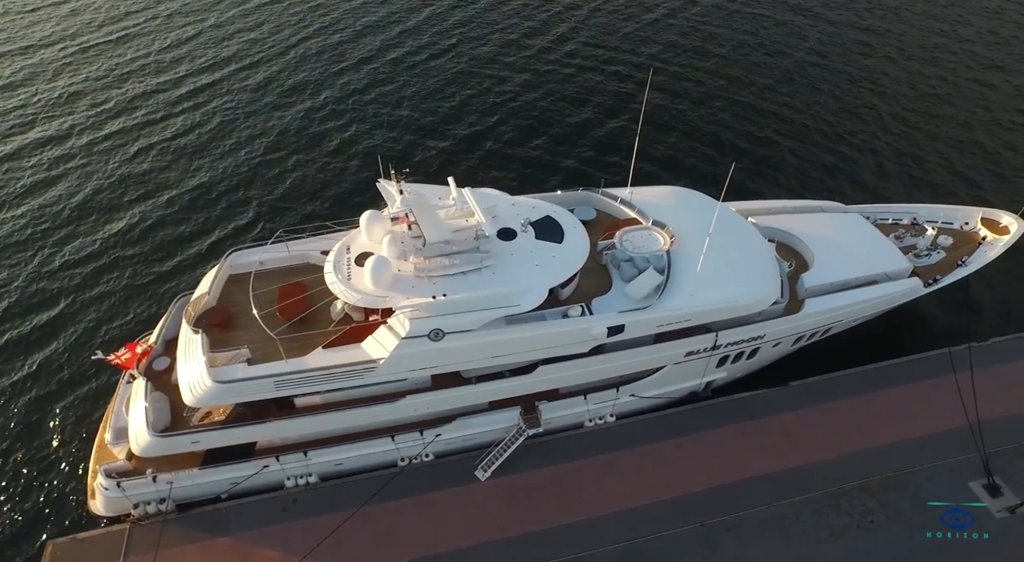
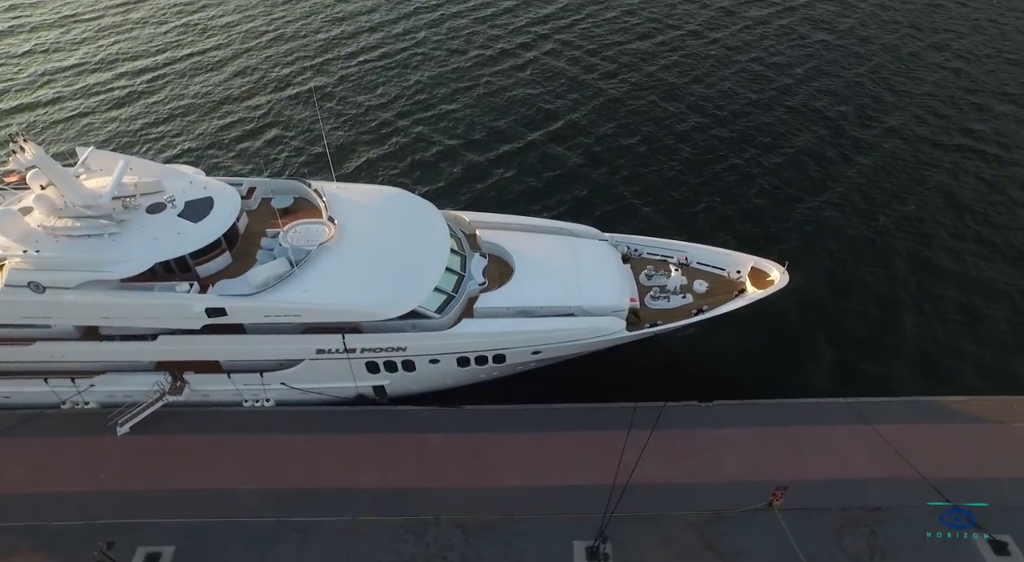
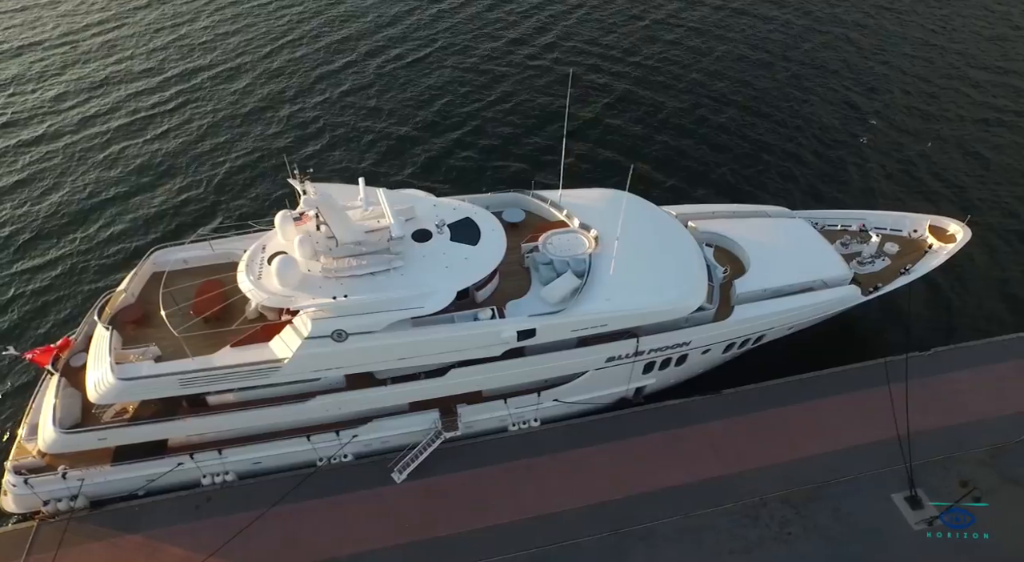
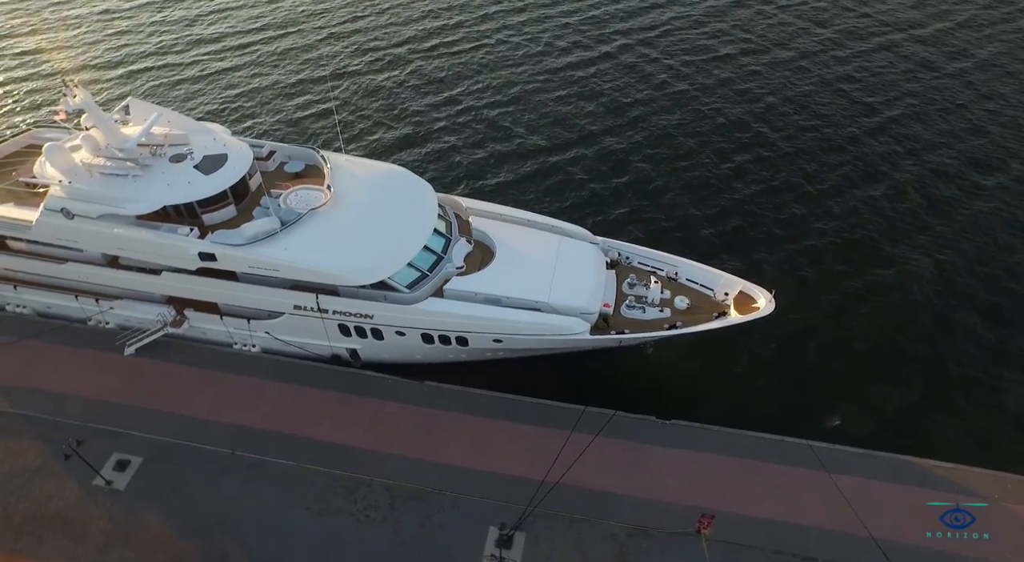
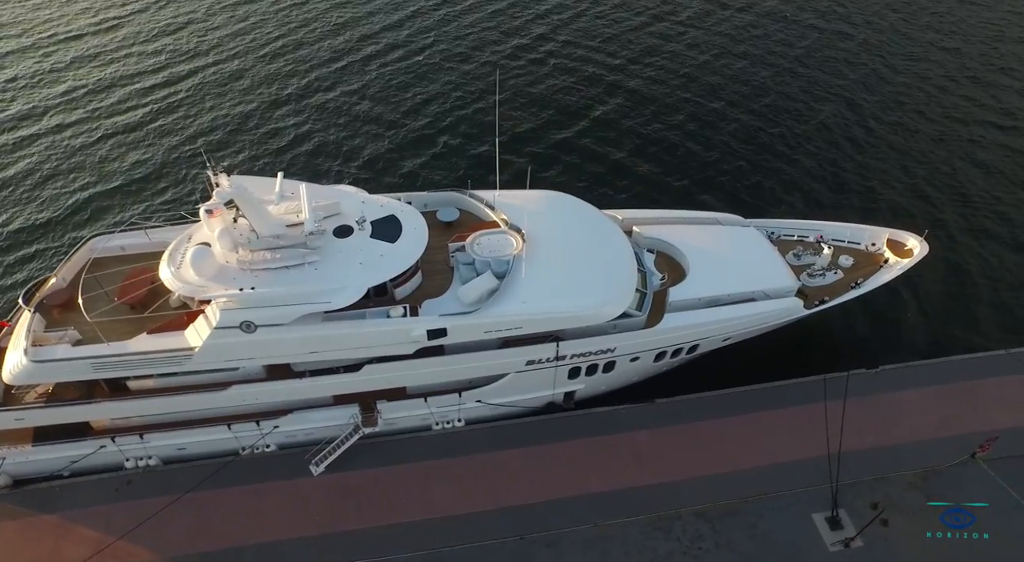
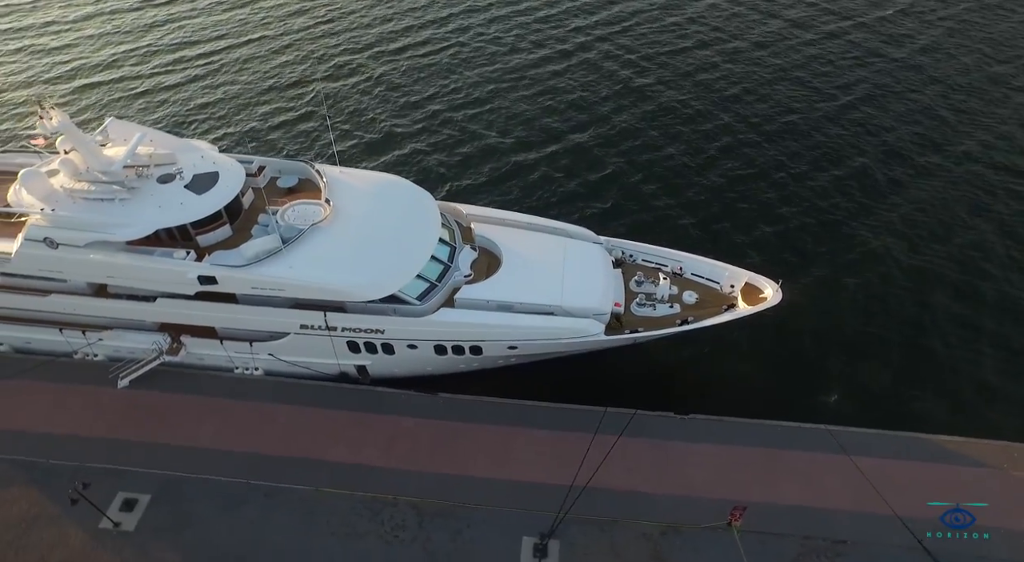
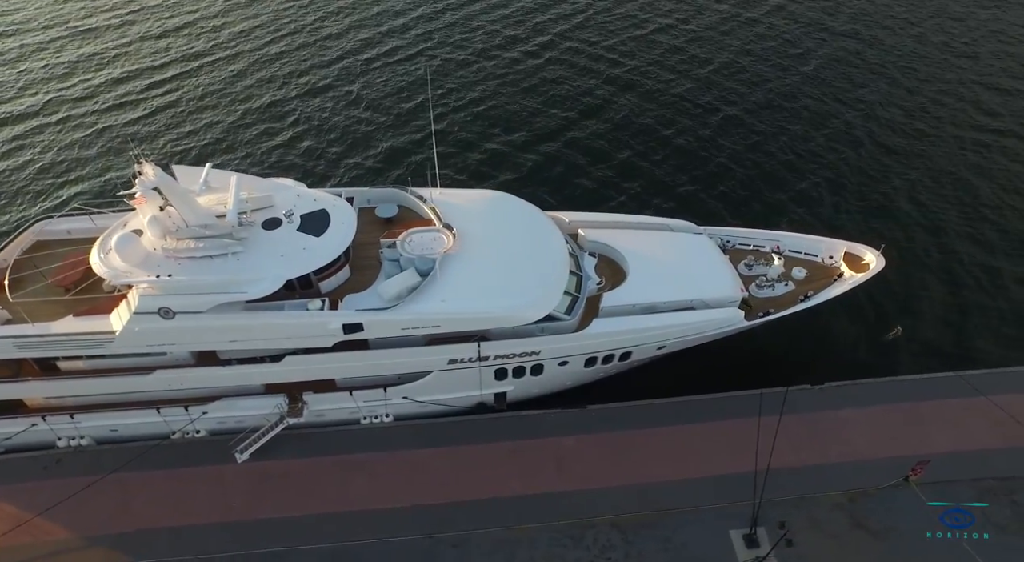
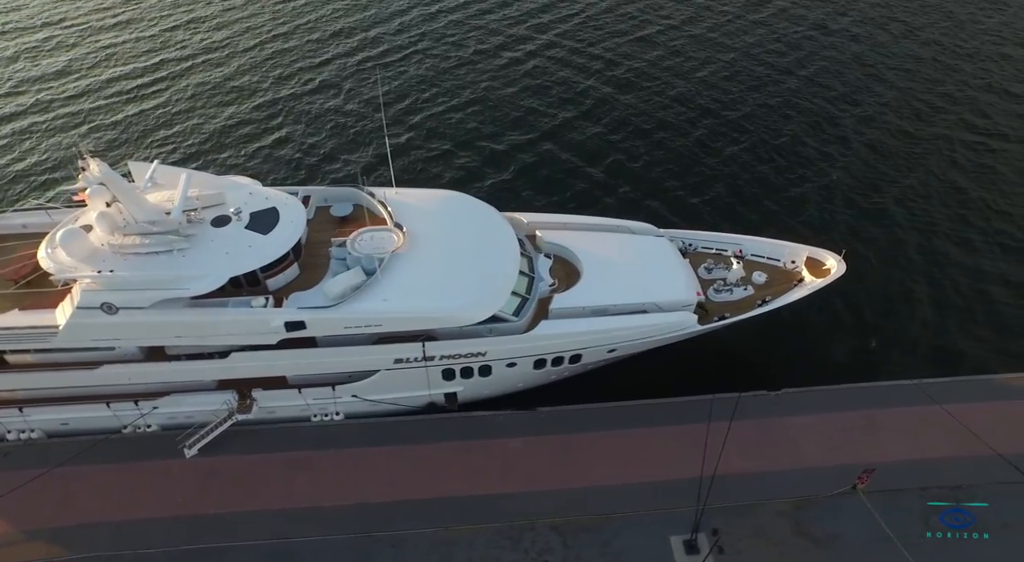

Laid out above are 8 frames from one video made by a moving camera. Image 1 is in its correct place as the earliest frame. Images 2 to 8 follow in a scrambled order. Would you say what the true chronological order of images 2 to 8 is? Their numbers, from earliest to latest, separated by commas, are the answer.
3, 5, 7, 8, 2, 6, 4
